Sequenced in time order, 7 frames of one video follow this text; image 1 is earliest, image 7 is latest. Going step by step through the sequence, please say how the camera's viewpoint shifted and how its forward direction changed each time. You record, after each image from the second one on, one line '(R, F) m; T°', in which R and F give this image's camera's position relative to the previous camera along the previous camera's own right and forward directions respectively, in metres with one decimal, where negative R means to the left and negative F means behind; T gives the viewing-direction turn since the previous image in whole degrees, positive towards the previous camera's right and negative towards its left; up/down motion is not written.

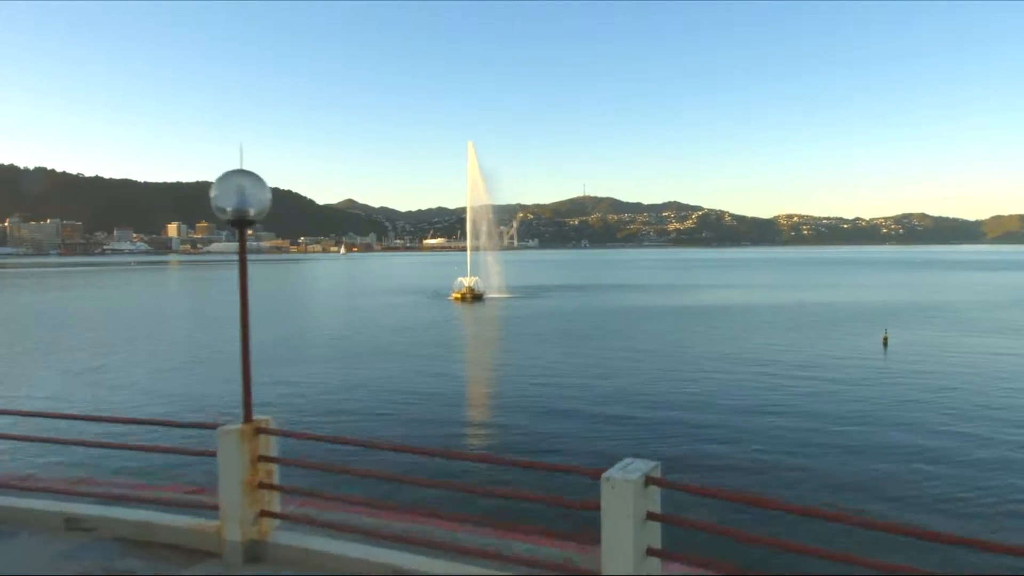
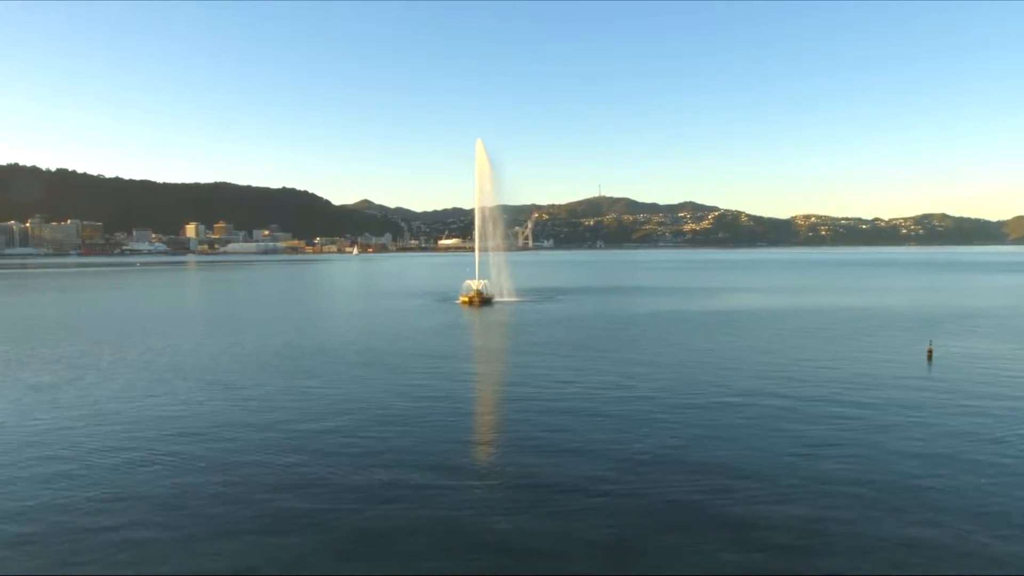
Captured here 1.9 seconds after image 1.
(+0.2, +1.4) m; -1°
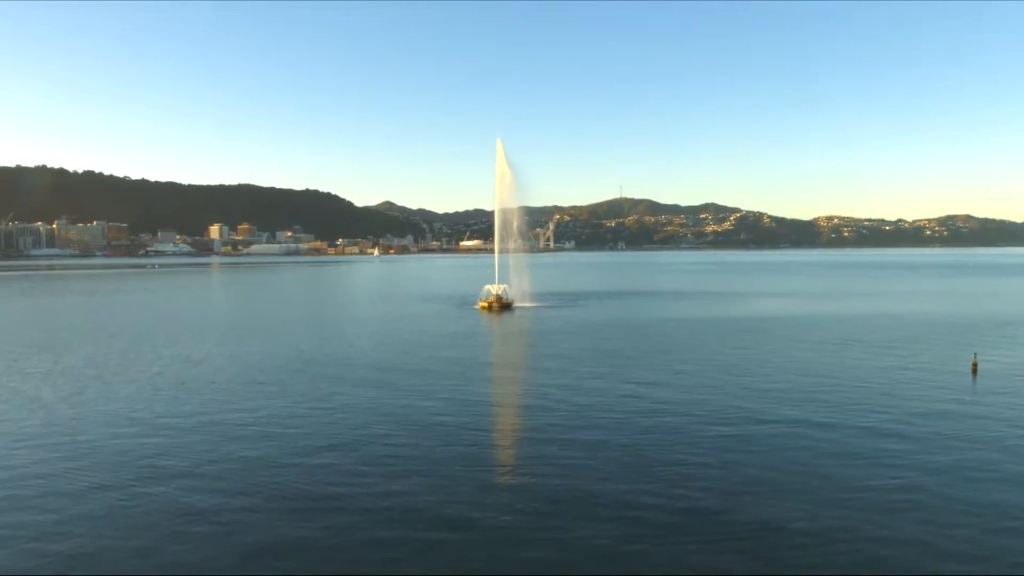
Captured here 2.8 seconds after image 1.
(0.0, +0.6) m; -2°
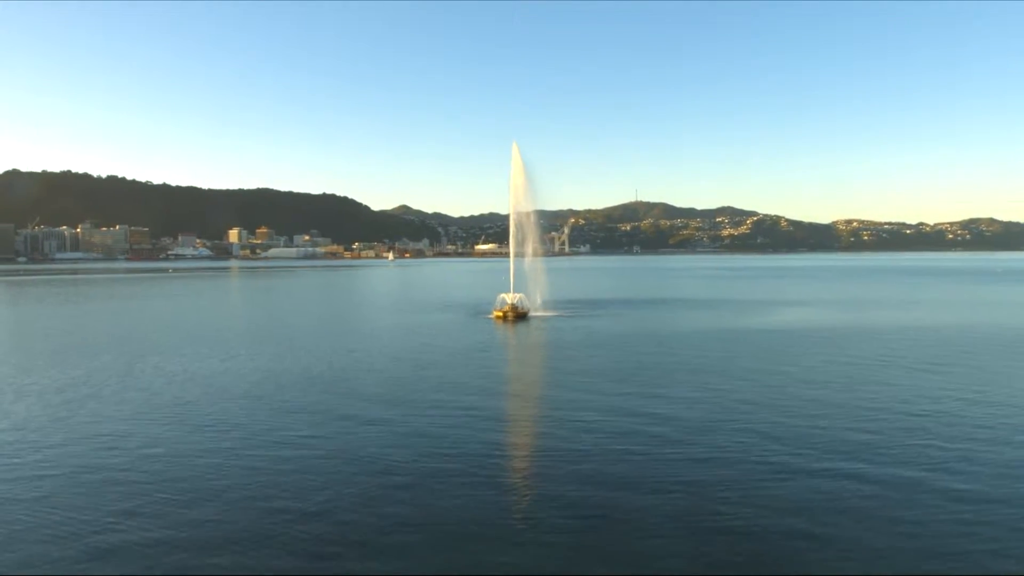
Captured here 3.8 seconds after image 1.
(0.0, +0.5) m; -1°
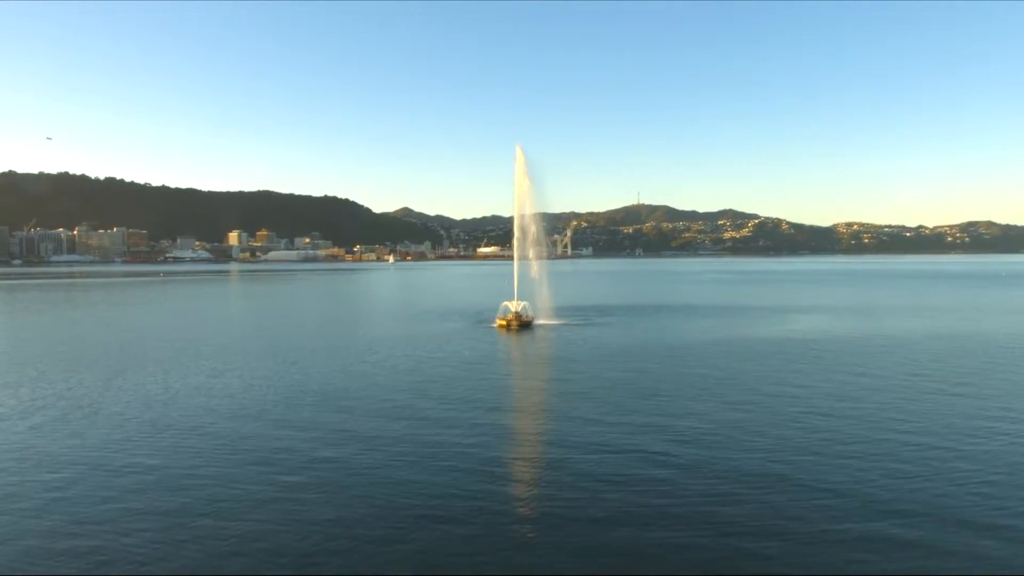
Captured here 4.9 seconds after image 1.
(-0.1, +1.9) m; 0°
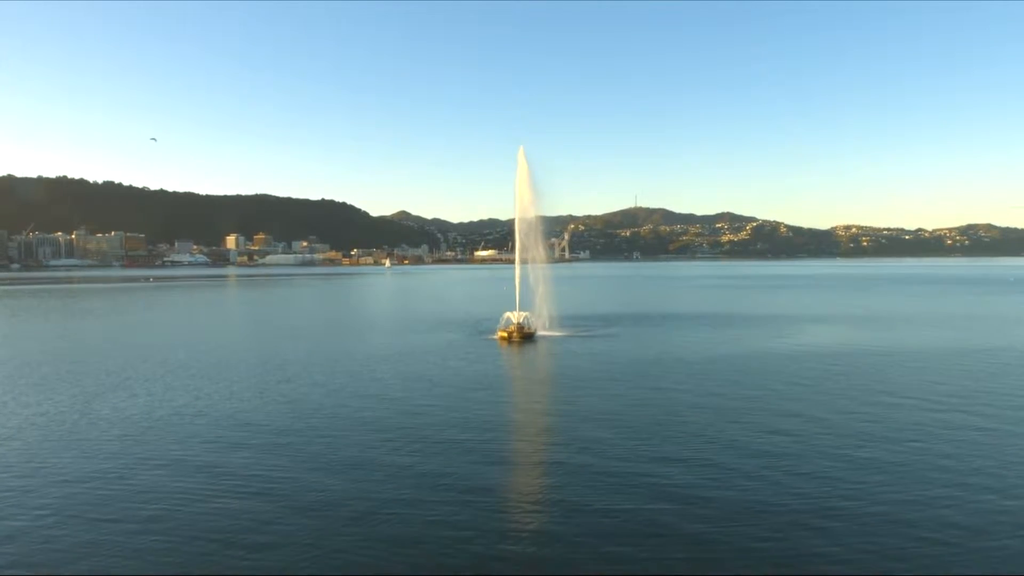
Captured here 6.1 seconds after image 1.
(-0.2, +1.6) m; 0°
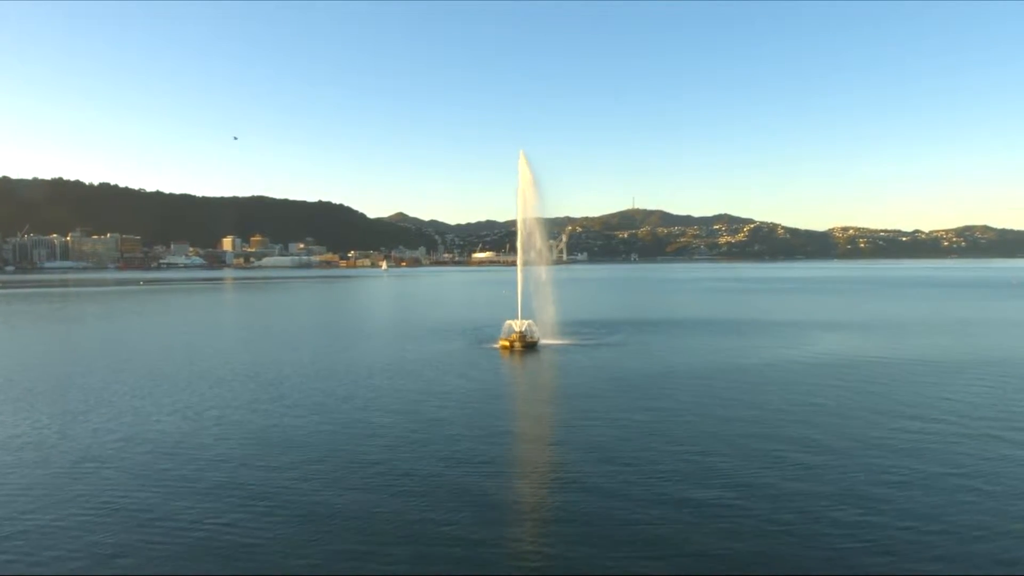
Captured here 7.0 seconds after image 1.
(-0.2, +1.5) m; 0°
